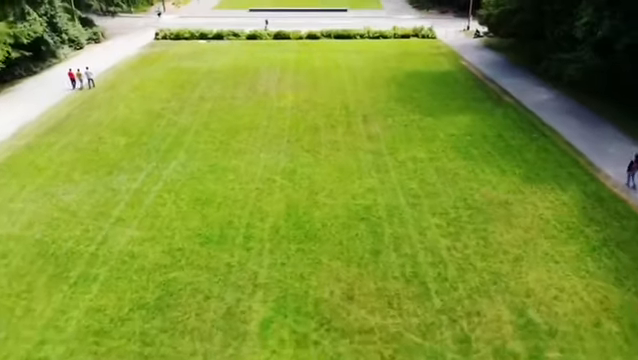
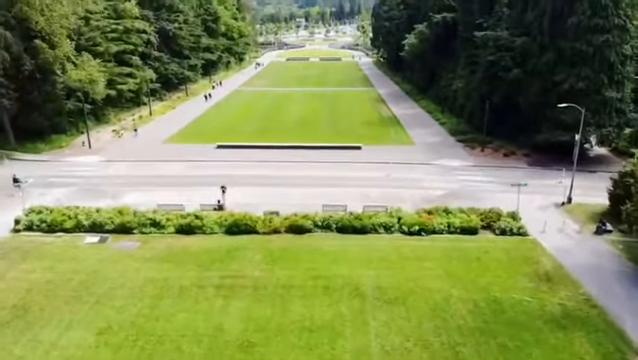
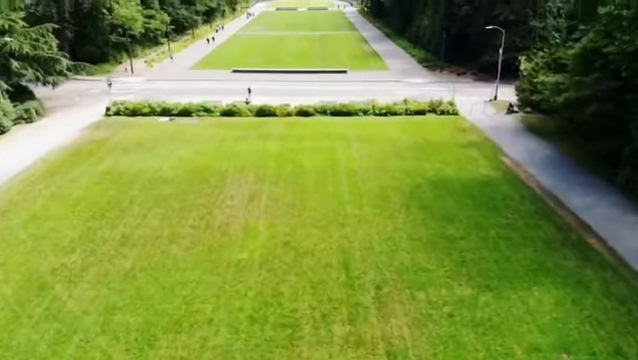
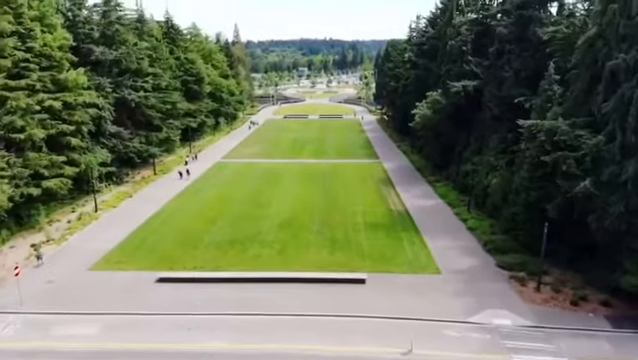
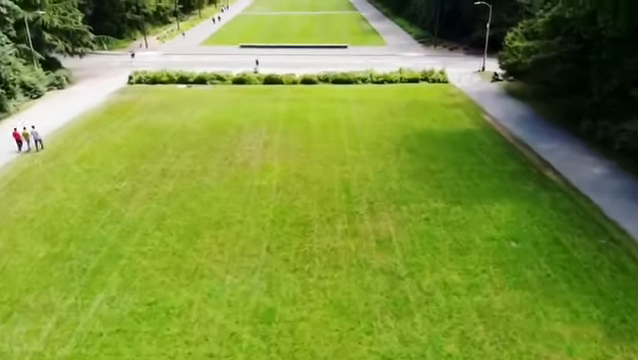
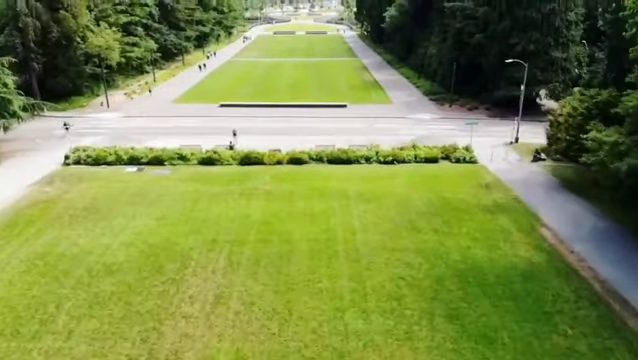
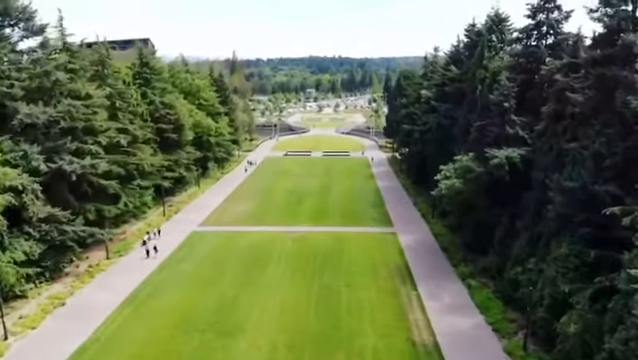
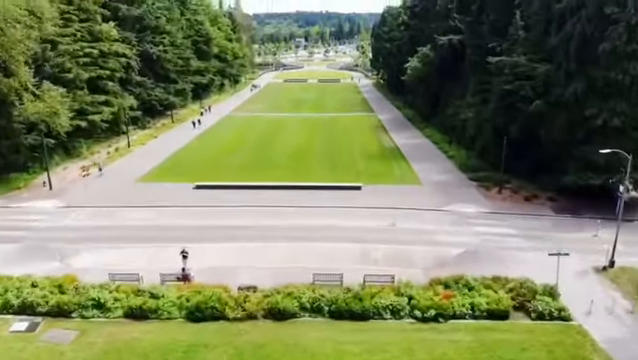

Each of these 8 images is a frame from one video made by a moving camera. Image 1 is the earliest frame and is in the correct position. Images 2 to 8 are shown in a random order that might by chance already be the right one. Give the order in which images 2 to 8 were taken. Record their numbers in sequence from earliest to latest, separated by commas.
5, 3, 6, 2, 8, 4, 7
